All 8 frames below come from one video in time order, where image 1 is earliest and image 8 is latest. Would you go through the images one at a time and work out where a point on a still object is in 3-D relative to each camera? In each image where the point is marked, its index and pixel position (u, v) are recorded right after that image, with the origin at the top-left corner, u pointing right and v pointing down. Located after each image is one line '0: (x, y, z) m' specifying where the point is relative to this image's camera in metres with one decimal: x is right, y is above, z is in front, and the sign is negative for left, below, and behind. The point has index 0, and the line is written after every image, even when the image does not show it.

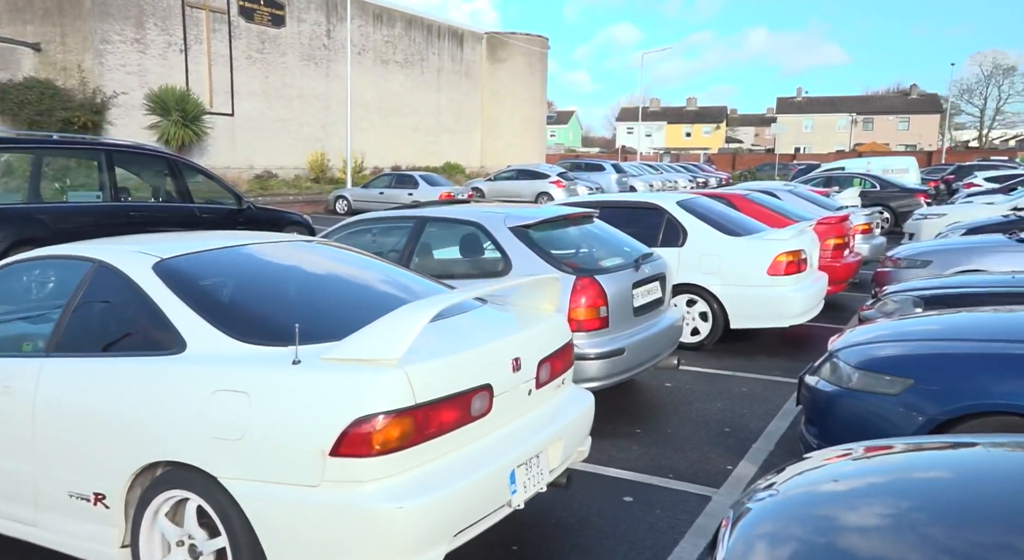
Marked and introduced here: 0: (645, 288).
0: (+1.0, -0.1, +5.1) m
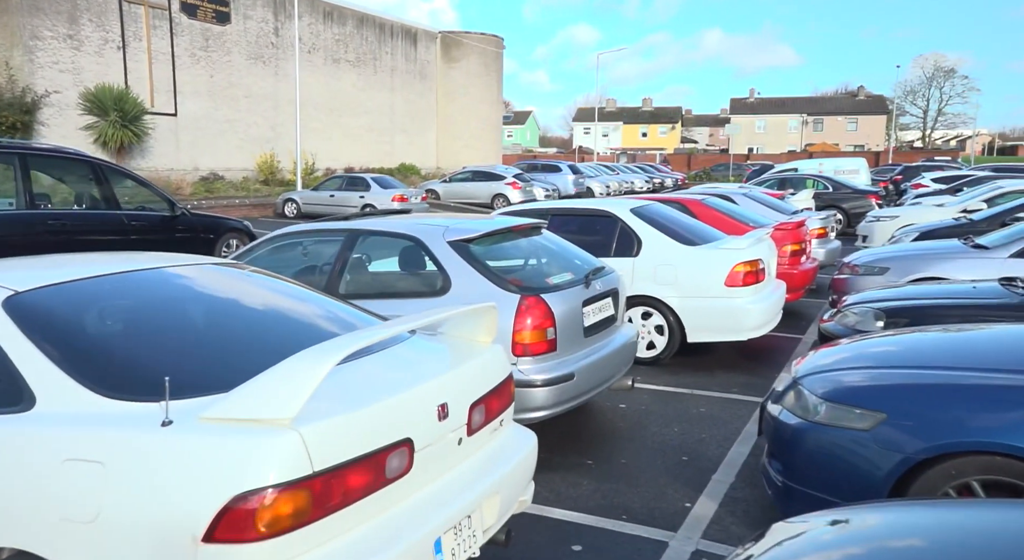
0: (+0.6, -0.2, +4.8) m
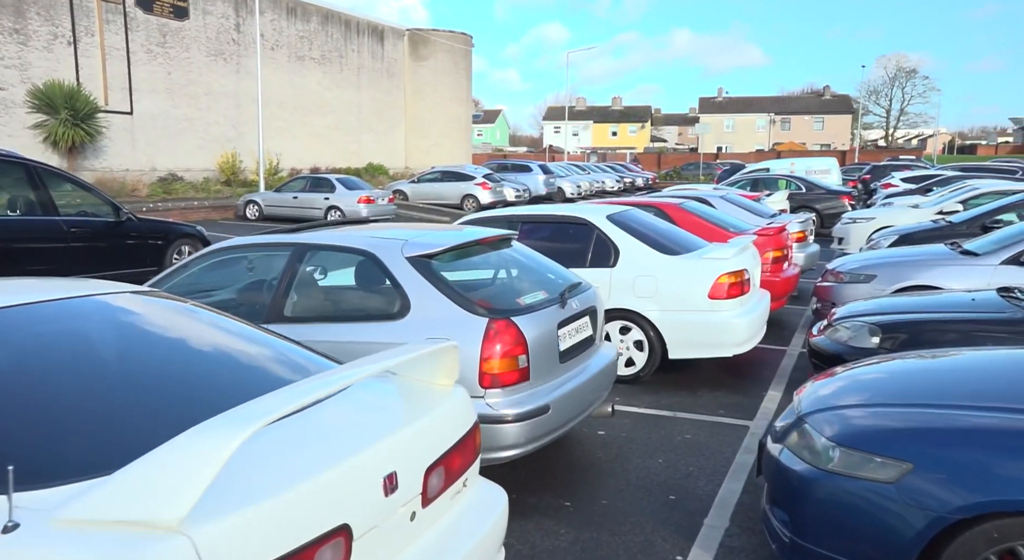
0: (+0.4, -0.3, +4.3) m
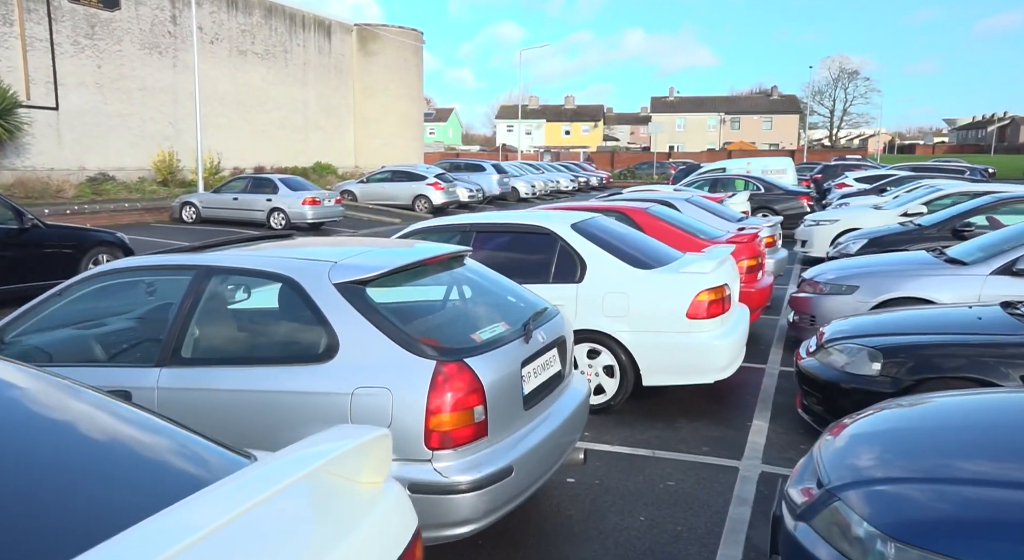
0: (+0.2, -0.4, +3.6) m
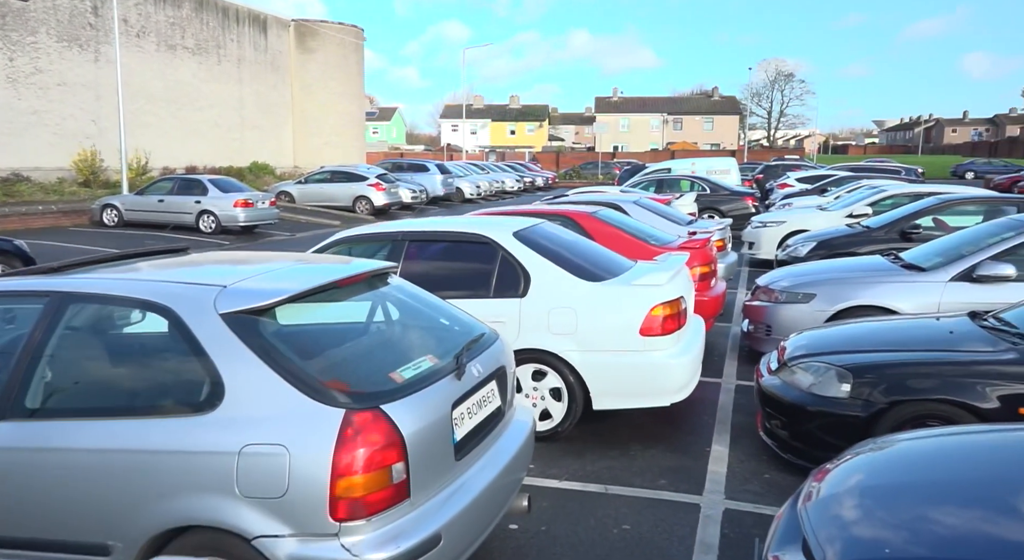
0: (-0.1, -0.5, +3.1) m
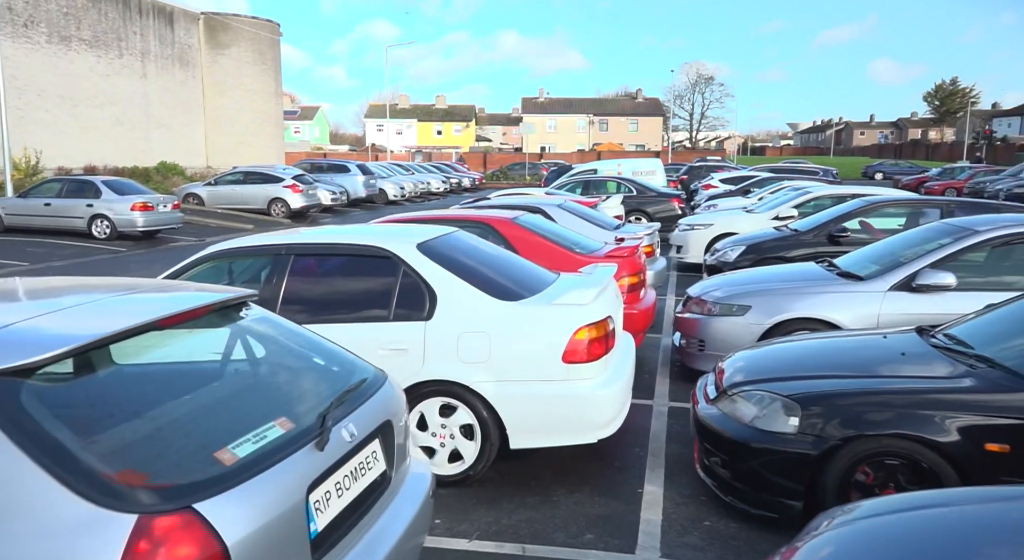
0: (-0.5, -0.6, +2.4) m
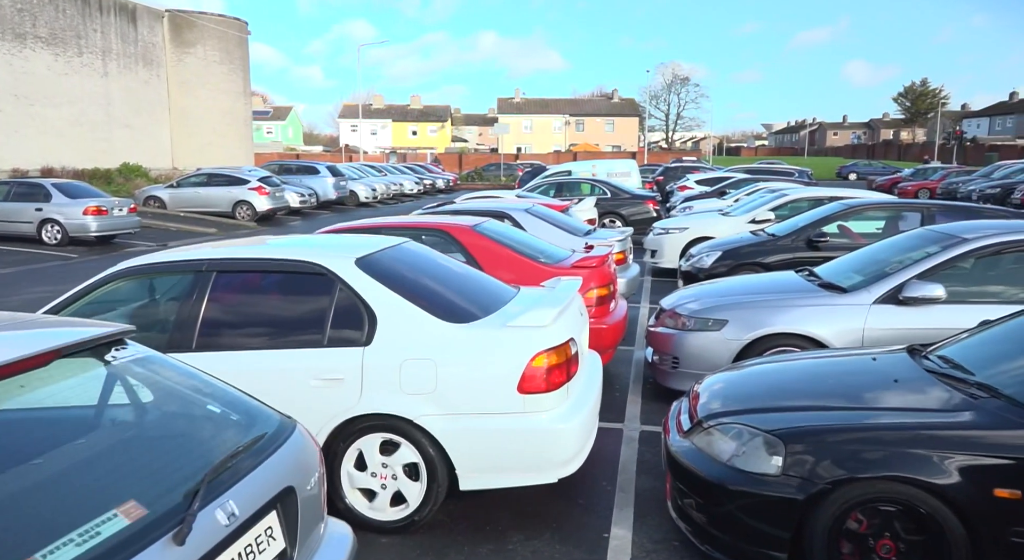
0: (-0.7, -0.7, +1.9) m
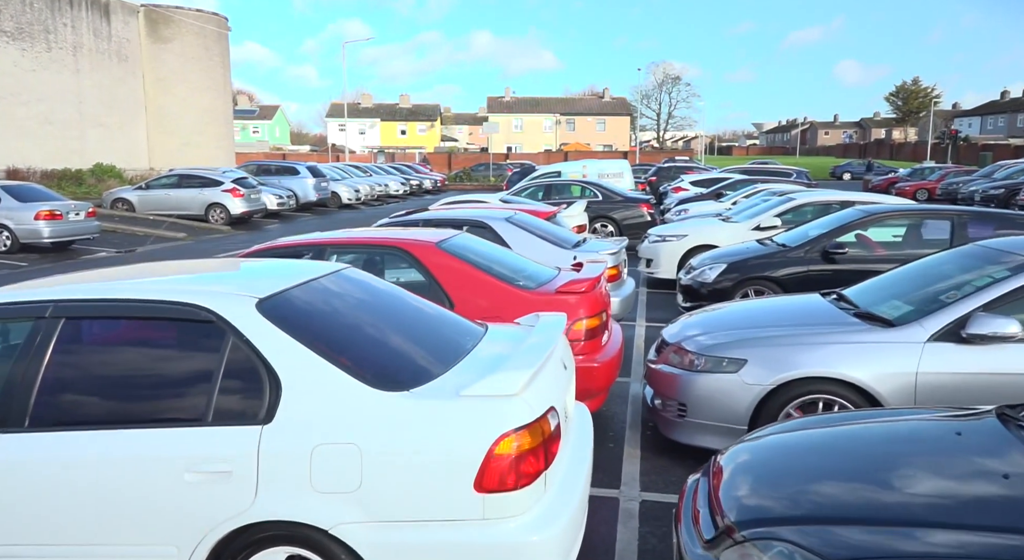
0: (-0.9, -0.9, +0.9) m
